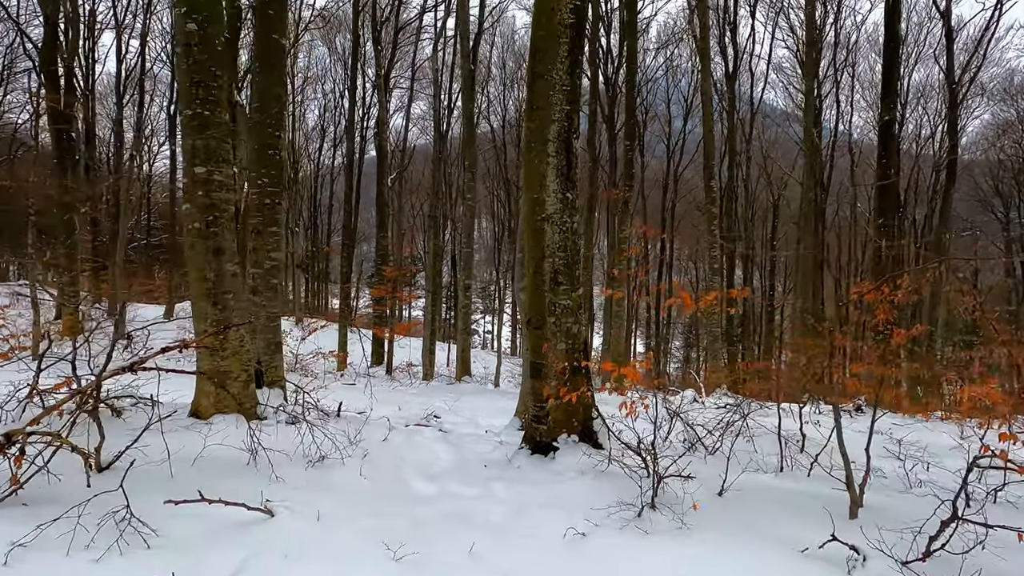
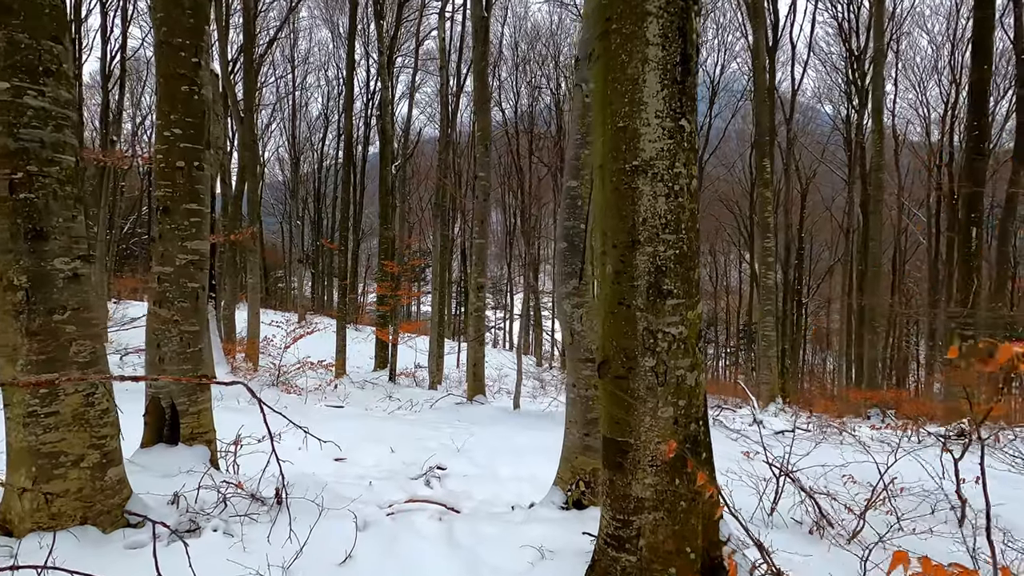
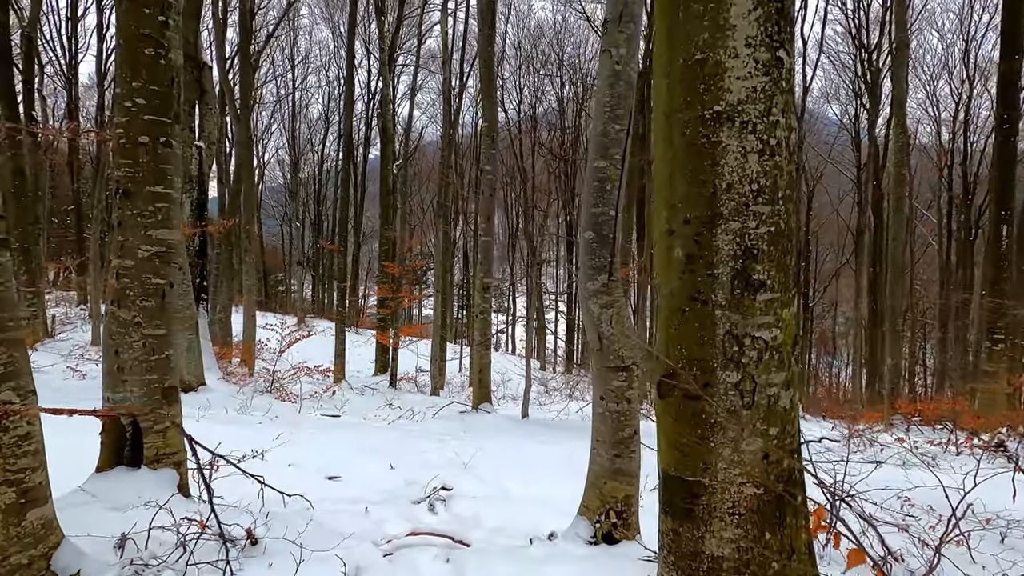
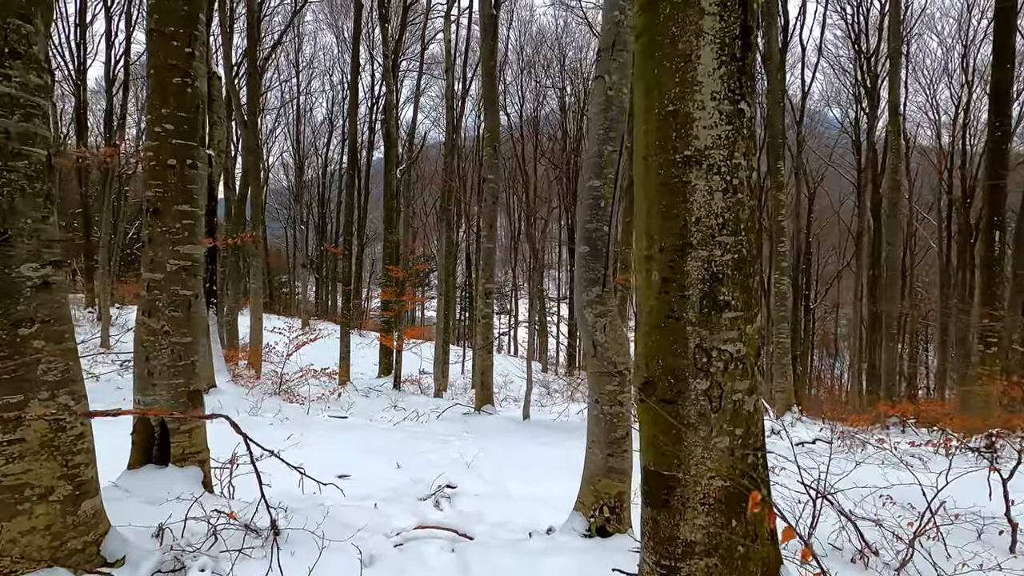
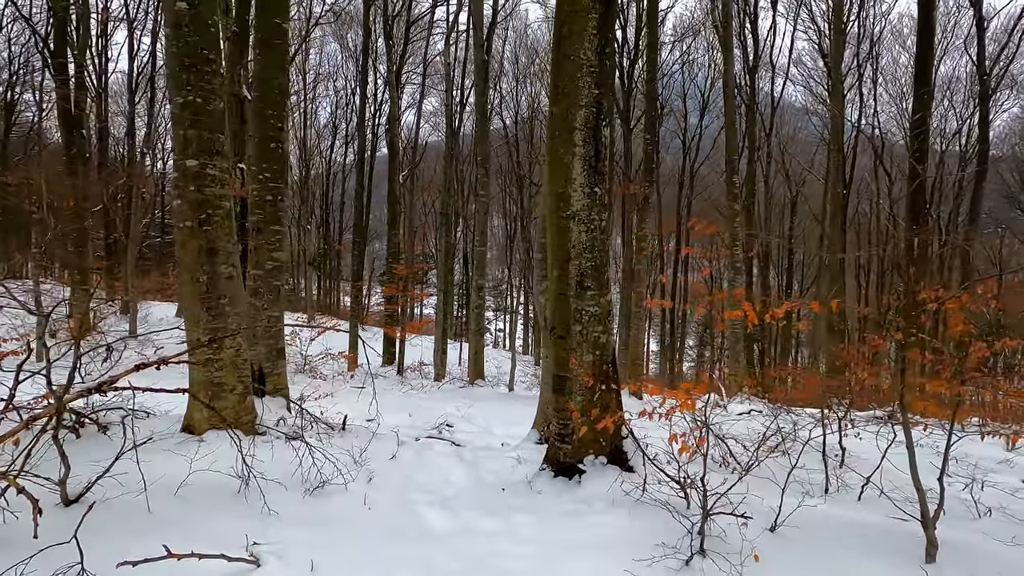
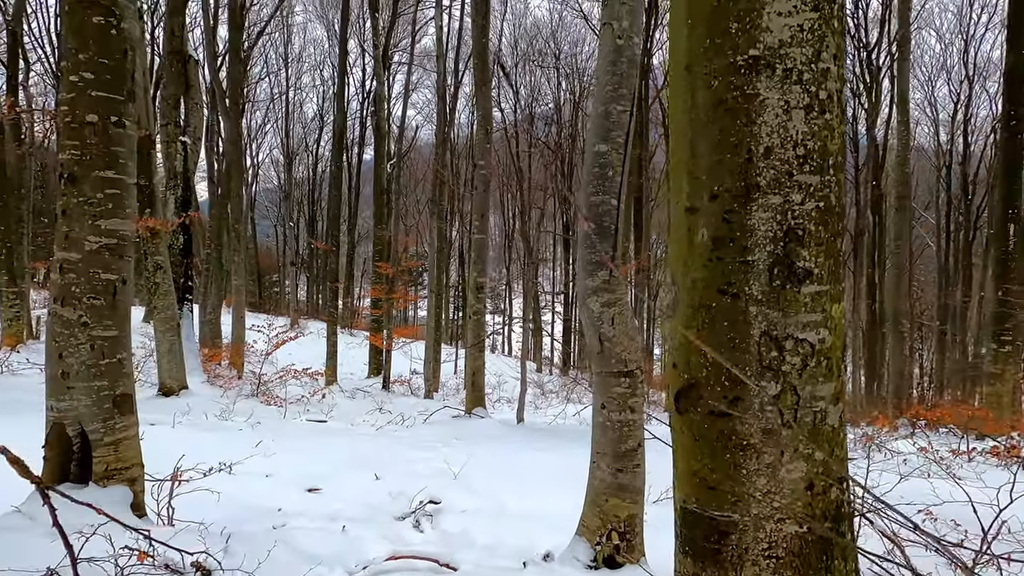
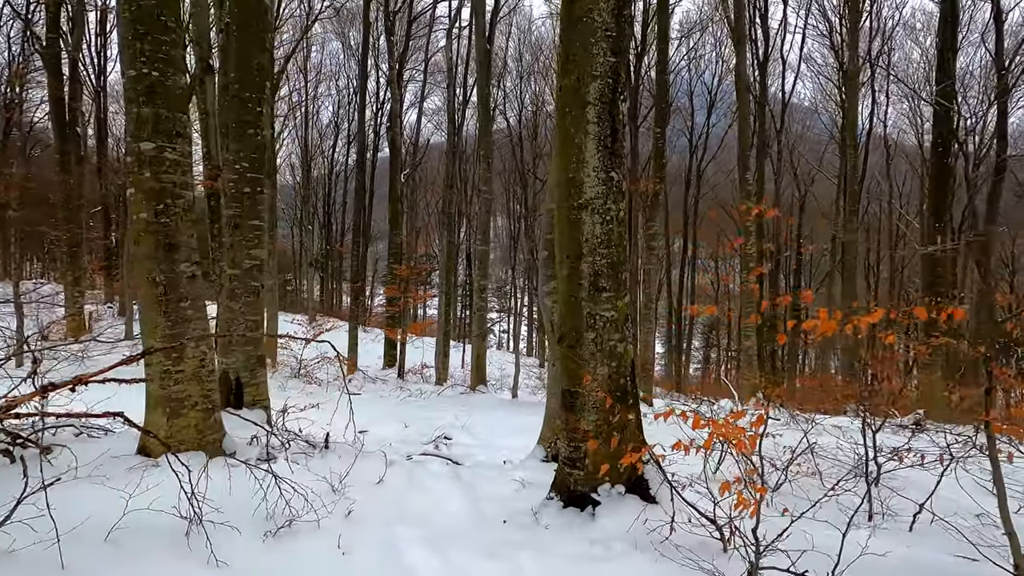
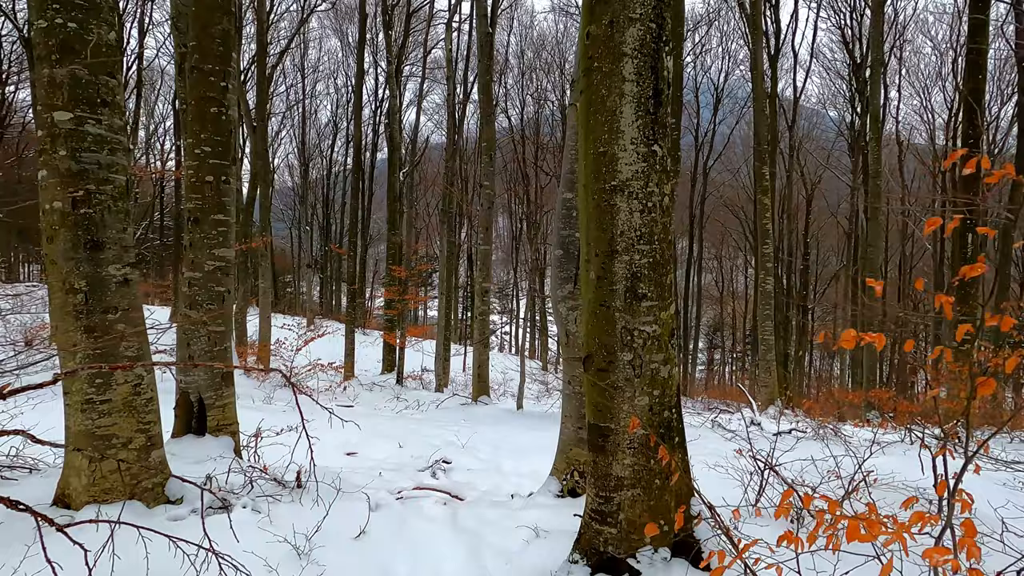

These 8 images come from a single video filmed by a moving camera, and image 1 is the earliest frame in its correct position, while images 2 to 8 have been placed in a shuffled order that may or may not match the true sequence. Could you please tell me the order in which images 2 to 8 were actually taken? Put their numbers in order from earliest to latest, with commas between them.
5, 7, 8, 2, 4, 3, 6
